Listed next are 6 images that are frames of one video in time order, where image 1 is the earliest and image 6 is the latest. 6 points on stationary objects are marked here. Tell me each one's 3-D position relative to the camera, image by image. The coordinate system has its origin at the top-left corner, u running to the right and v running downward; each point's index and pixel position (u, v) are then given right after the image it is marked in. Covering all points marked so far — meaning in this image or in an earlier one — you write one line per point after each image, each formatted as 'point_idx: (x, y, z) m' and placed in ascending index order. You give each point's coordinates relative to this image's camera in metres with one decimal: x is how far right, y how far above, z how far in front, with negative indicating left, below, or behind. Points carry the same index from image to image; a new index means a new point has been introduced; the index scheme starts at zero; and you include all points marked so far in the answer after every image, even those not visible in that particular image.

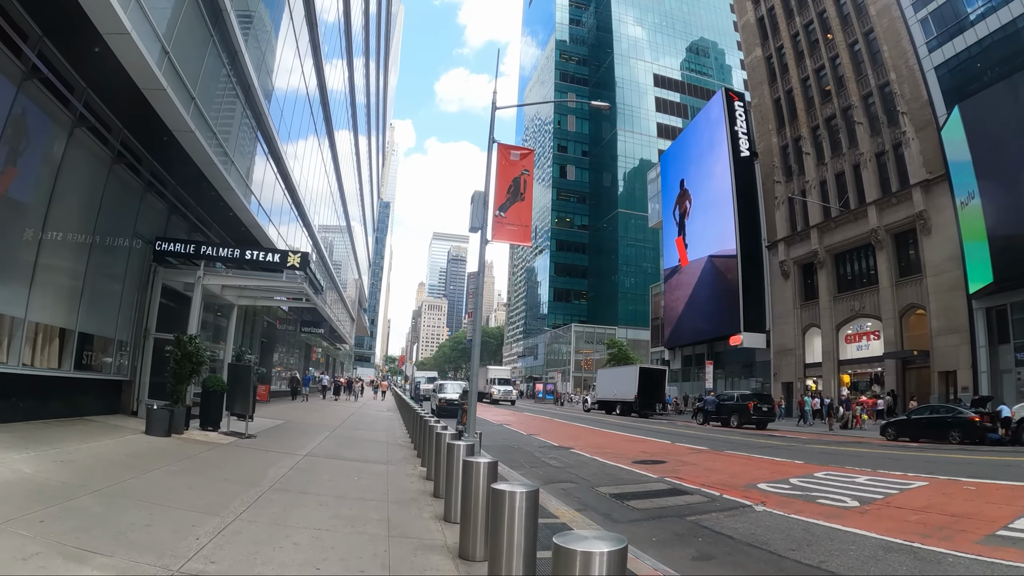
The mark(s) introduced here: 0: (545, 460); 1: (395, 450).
0: (+0.6, -3.9, +12.5) m
1: (-2.5, -3.3, +11.2) m
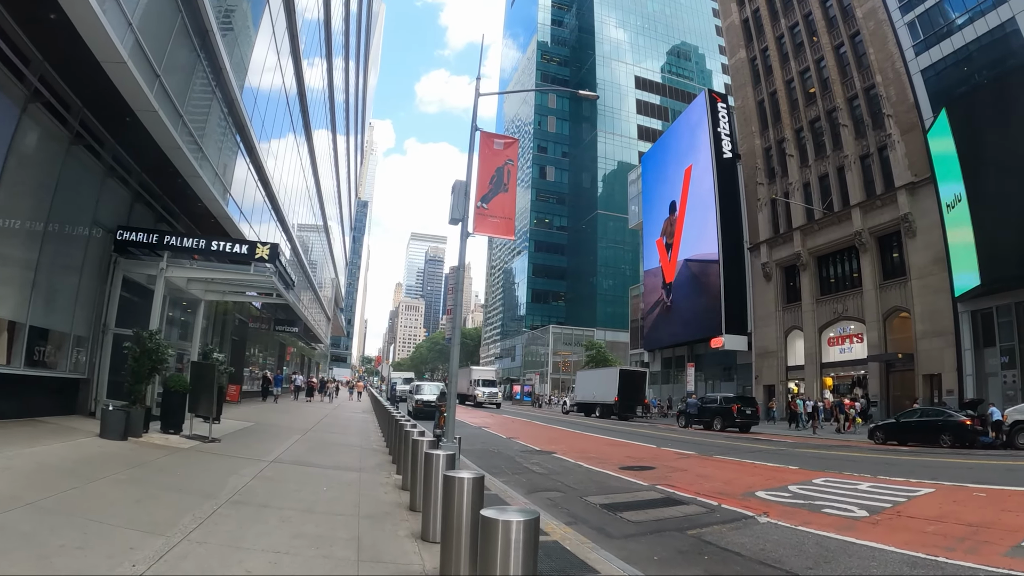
0: (+0.3, -3.8, +11.9) m
1: (-2.8, -3.1, +10.3) m
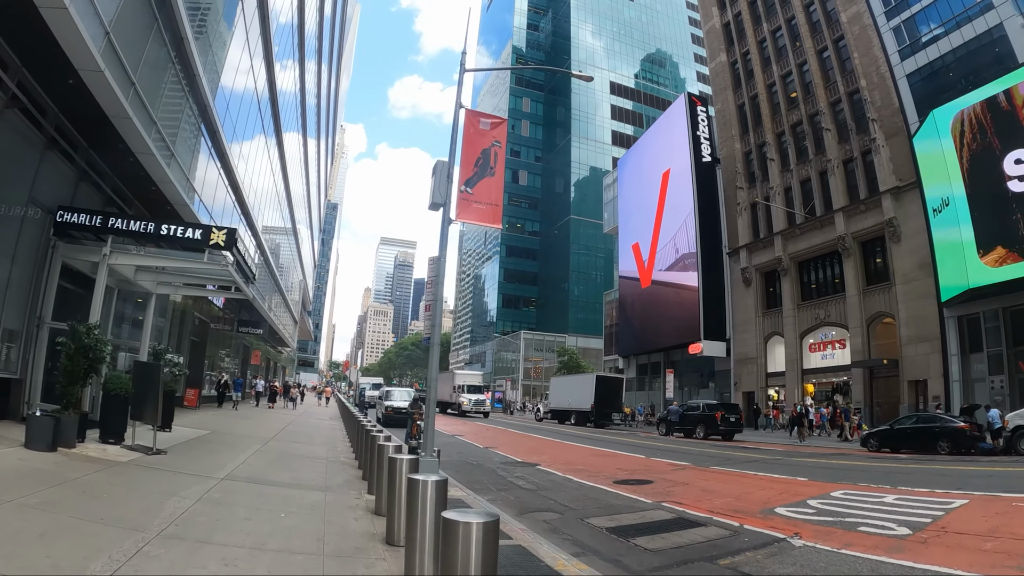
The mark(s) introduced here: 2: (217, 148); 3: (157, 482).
0: (0.0, -3.7, +10.7) m
1: (-2.9, -3.0, +9.1) m
2: (-9.4, +4.5, +17.7) m
3: (-4.7, -2.5, +7.3) m
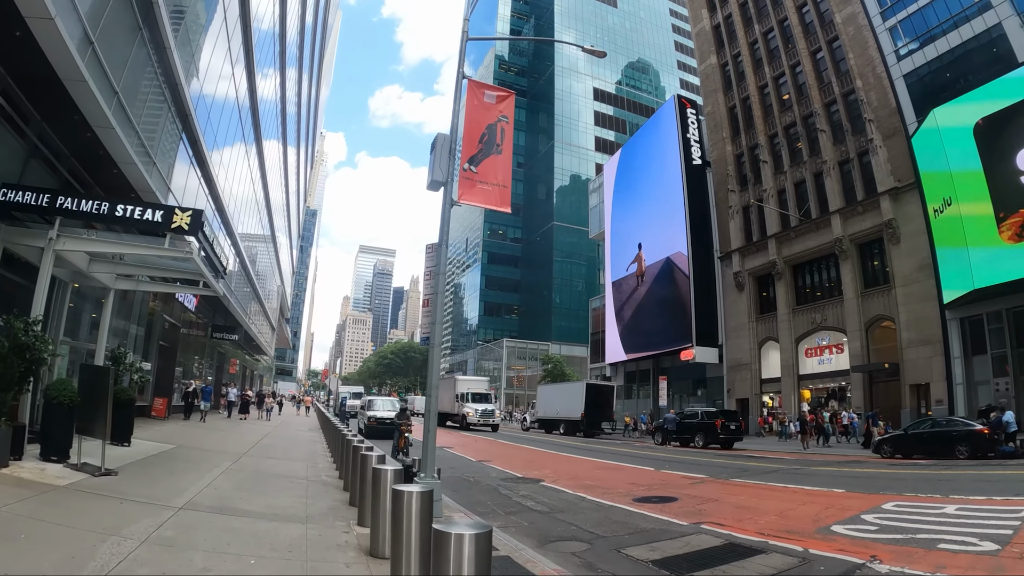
0: (+0.2, -3.6, +9.5) m
1: (-2.8, -2.9, +7.8) m
2: (-9.5, +4.5, +16.3) m
3: (-4.4, -2.4, +5.9) m
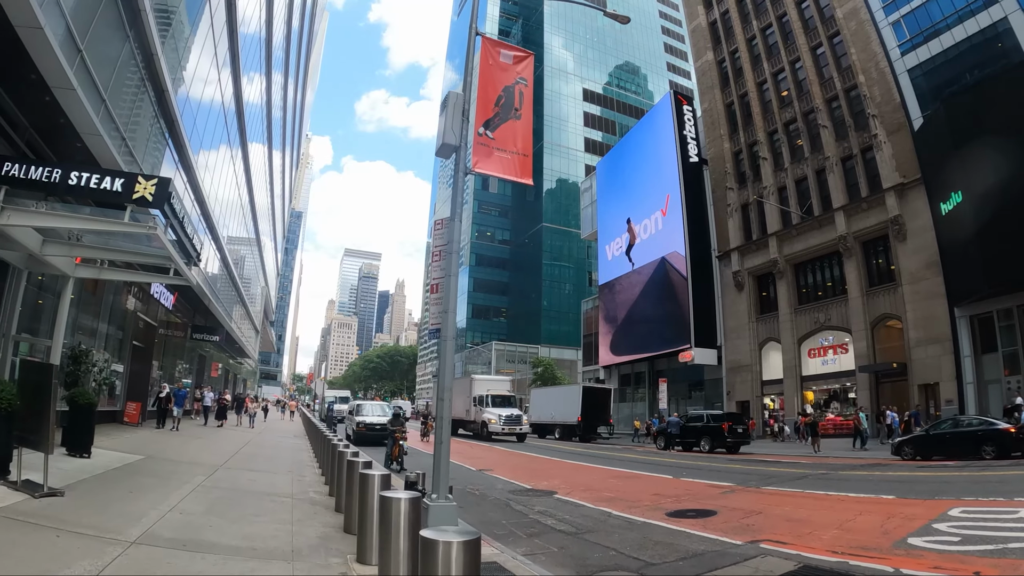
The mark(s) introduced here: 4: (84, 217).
0: (+0.4, -3.4, +8.3) m
1: (-2.5, -2.7, +6.5) m
2: (-9.4, +4.6, +14.9) m
3: (-4.1, -2.2, +4.7) m
4: (-6.3, +1.0, +8.2) m
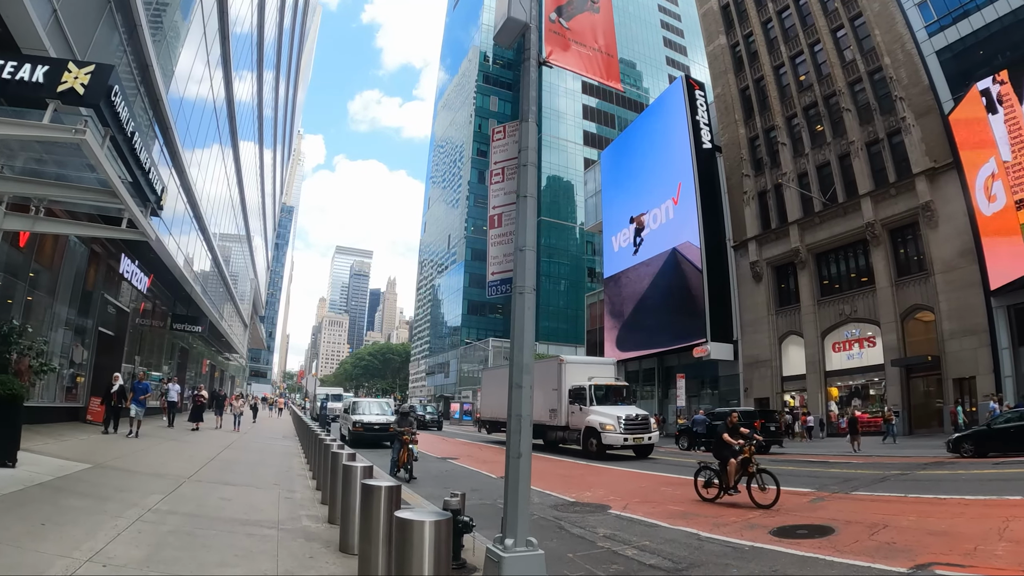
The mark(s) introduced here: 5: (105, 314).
0: (+1.1, -2.9, +6.3) m
1: (-1.7, -2.2, +4.5) m
2: (-8.7, +5.2, +12.7) m
3: (-3.3, -1.7, +2.6) m
4: (-5.6, +1.5, +6.1) m
5: (-12.7, -0.7, +17.3) m
